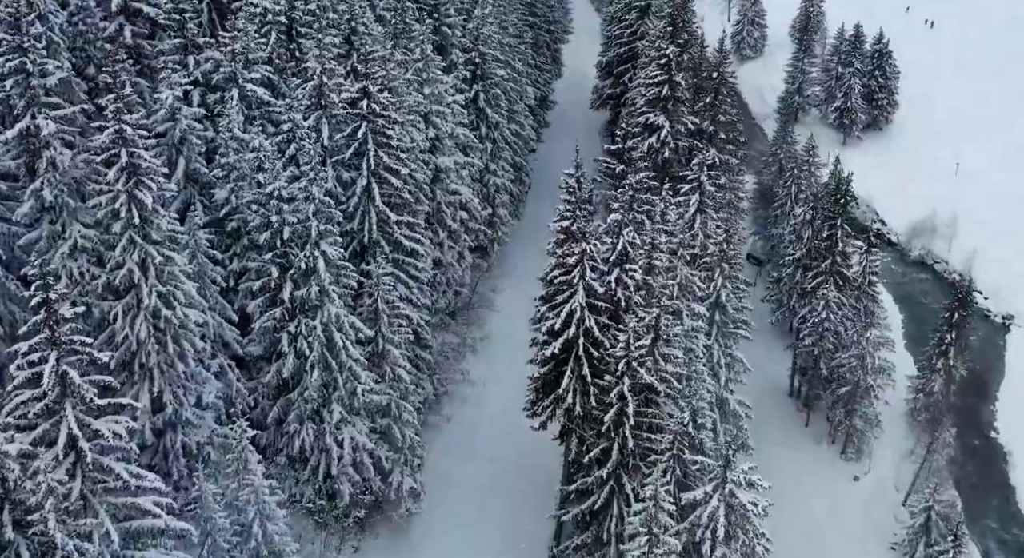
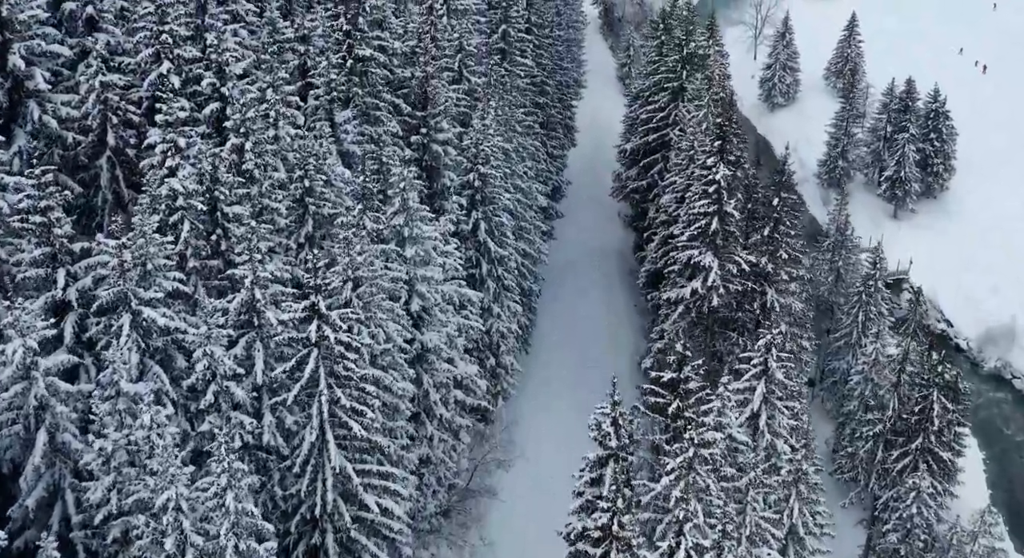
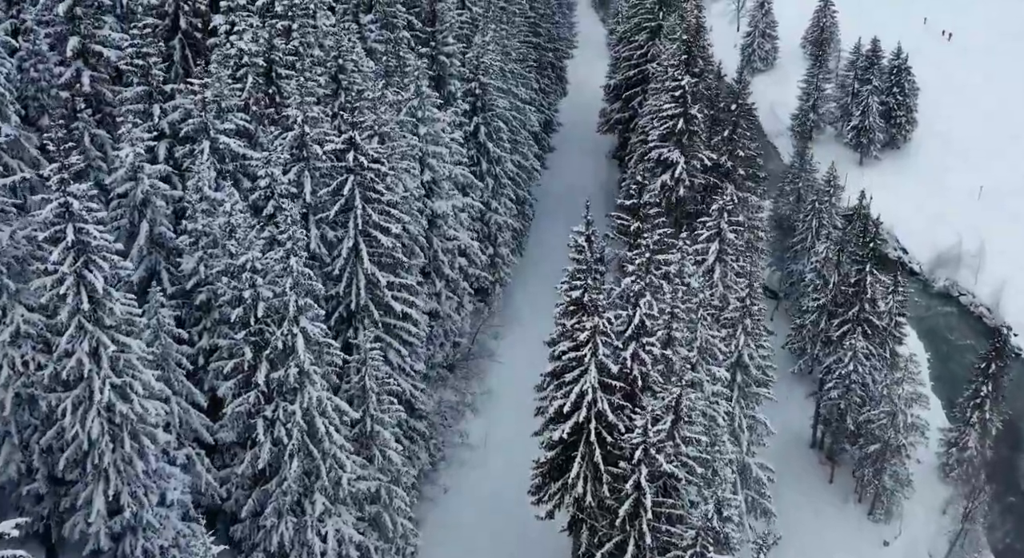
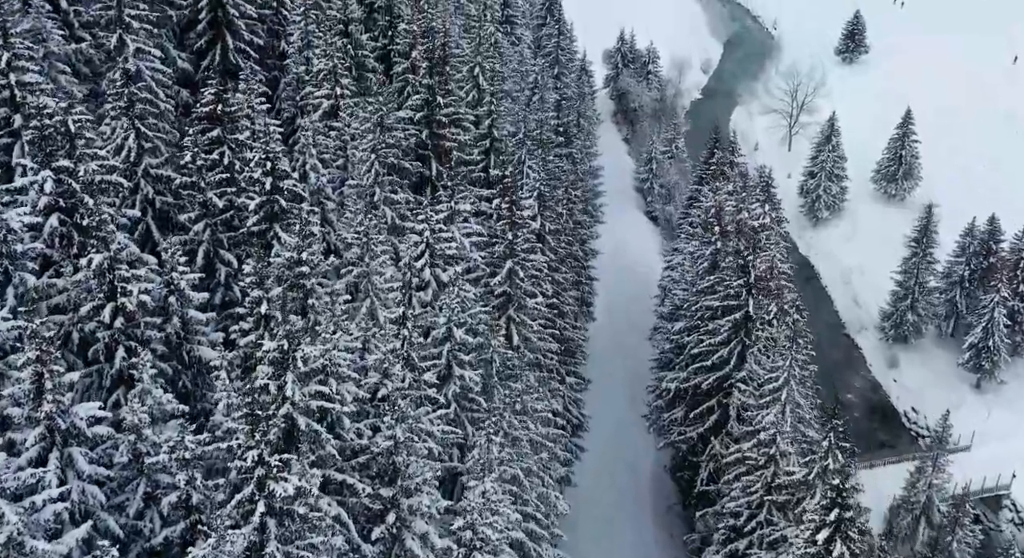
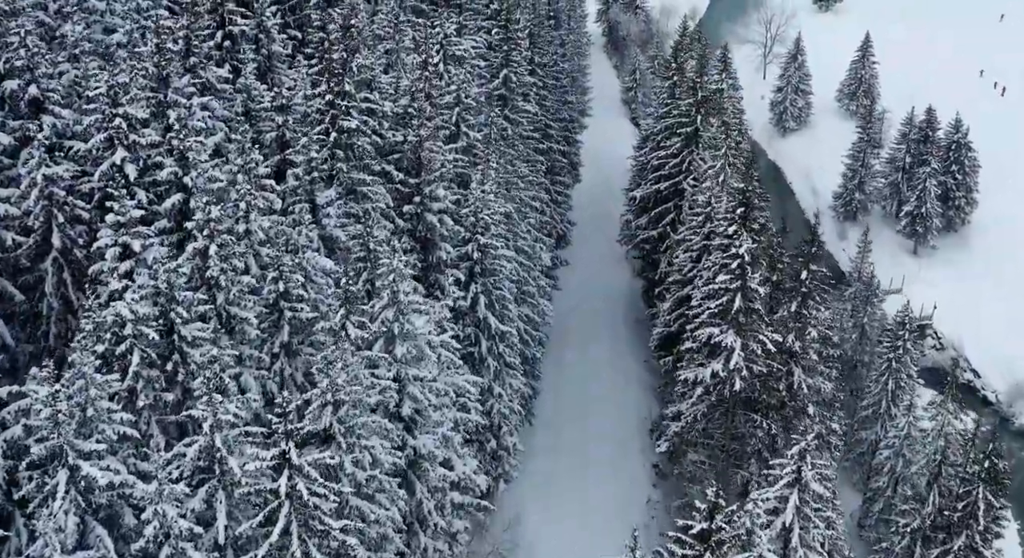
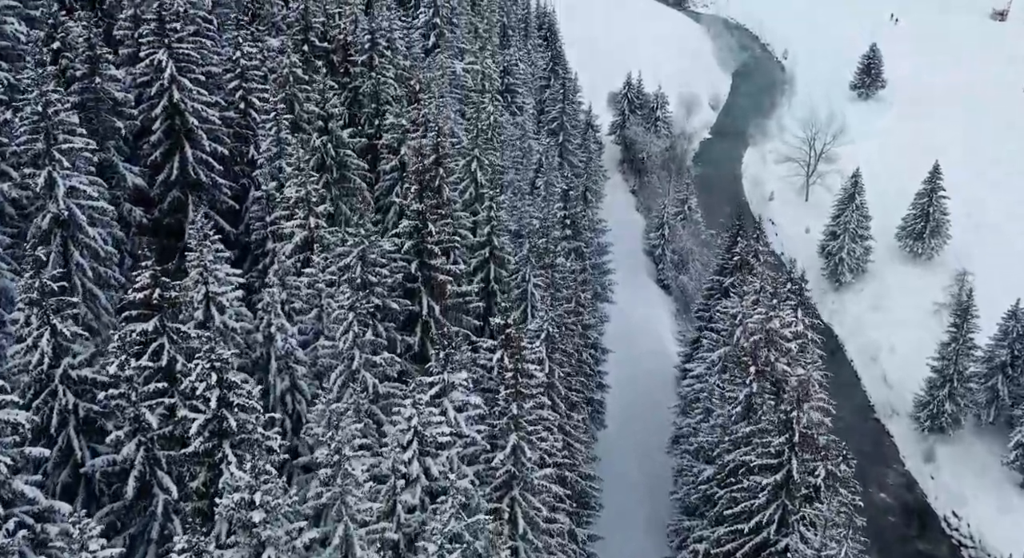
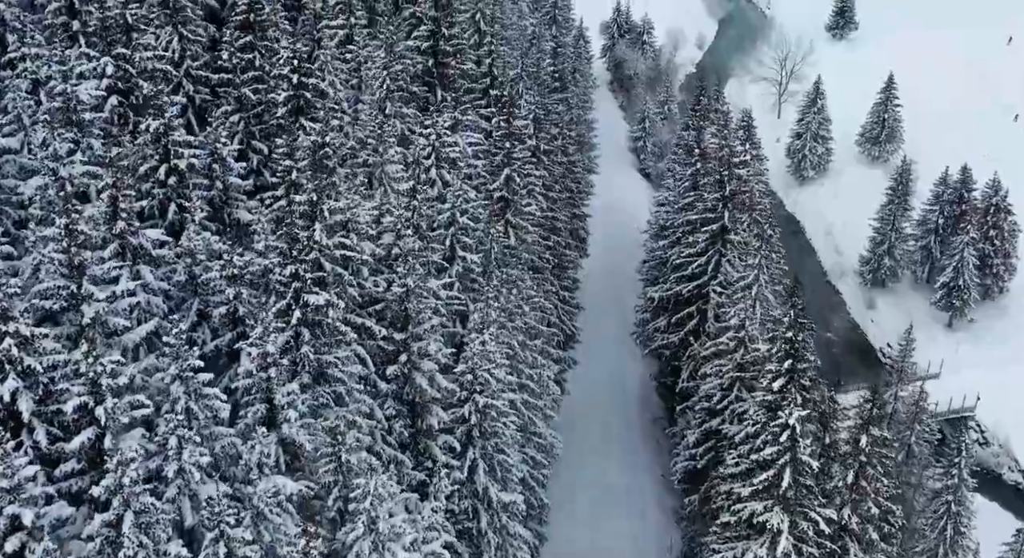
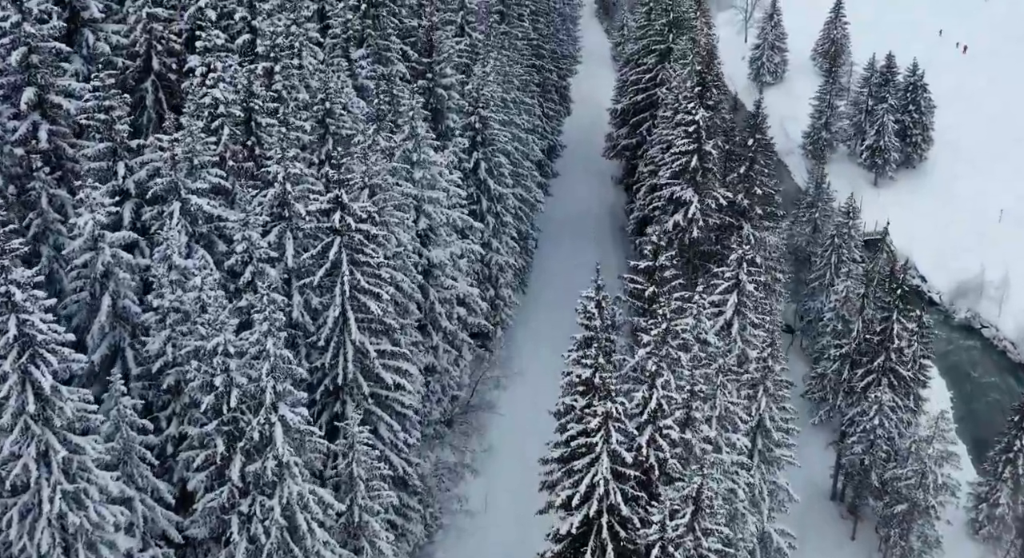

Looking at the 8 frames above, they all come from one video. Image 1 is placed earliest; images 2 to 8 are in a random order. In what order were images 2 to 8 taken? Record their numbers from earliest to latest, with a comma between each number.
3, 8, 2, 5, 7, 4, 6
